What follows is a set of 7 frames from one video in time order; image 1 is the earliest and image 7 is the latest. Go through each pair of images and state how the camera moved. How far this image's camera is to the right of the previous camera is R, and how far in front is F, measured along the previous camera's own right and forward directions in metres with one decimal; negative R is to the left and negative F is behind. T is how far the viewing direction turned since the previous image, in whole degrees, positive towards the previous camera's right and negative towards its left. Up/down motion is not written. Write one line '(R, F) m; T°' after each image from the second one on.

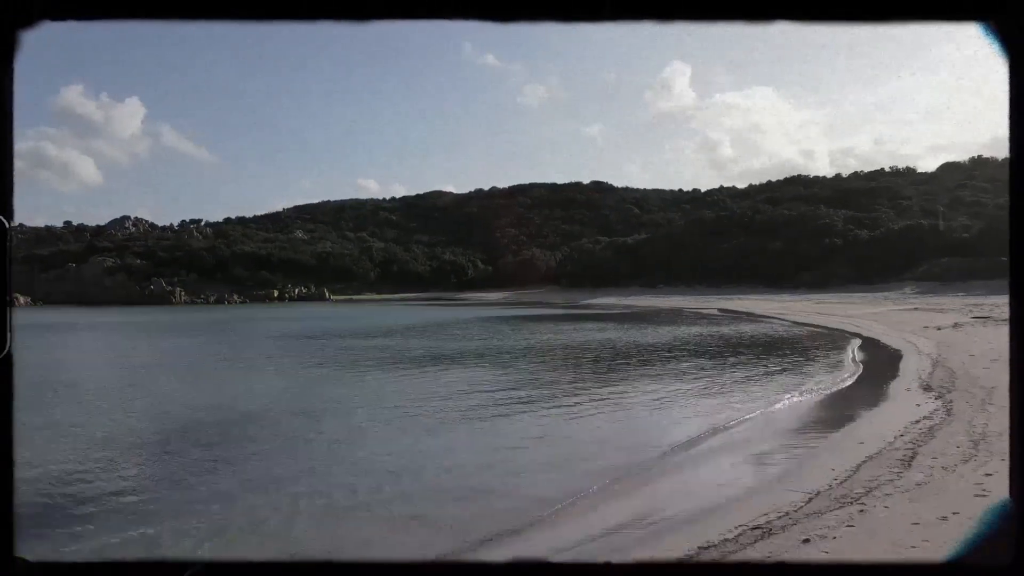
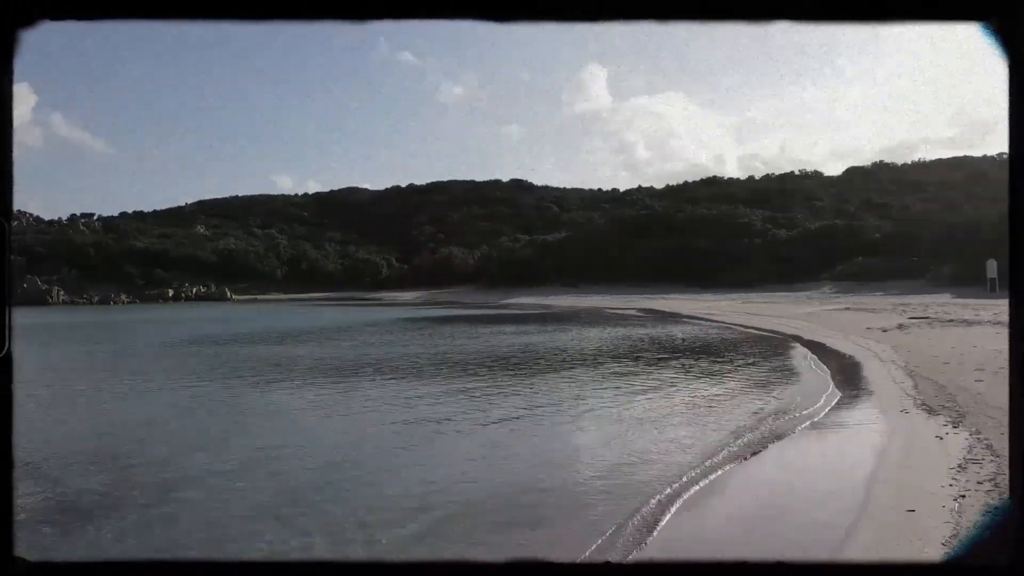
(+0.1, +1.8) m; +6°
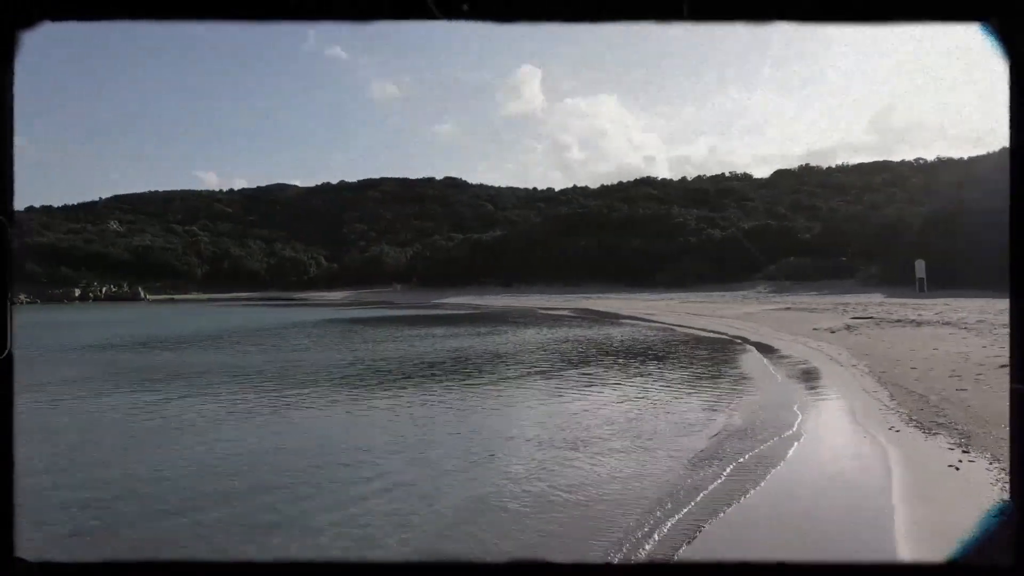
(+0.1, +1.2) m; +5°
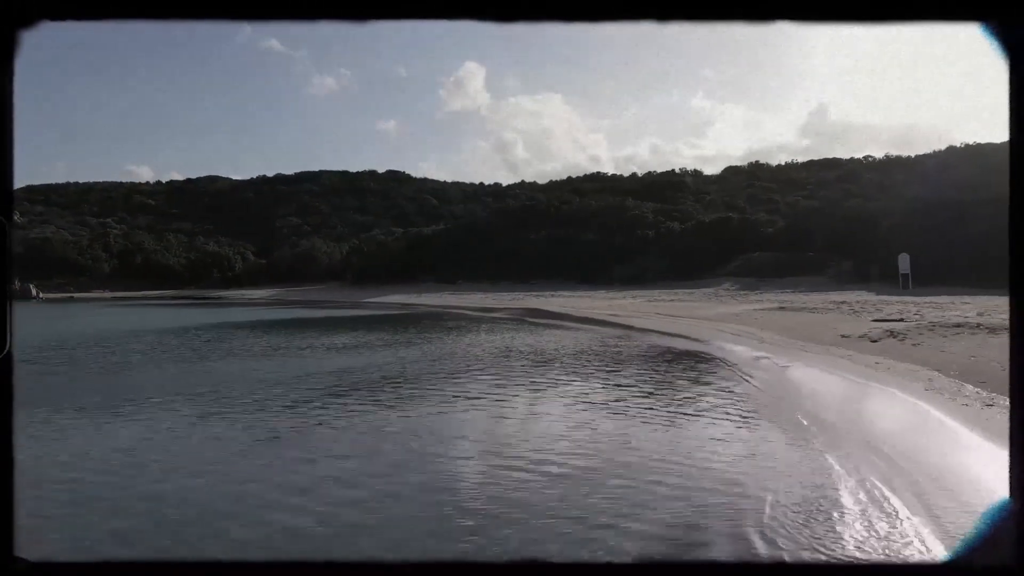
(+0.1, +4.1) m; +4°
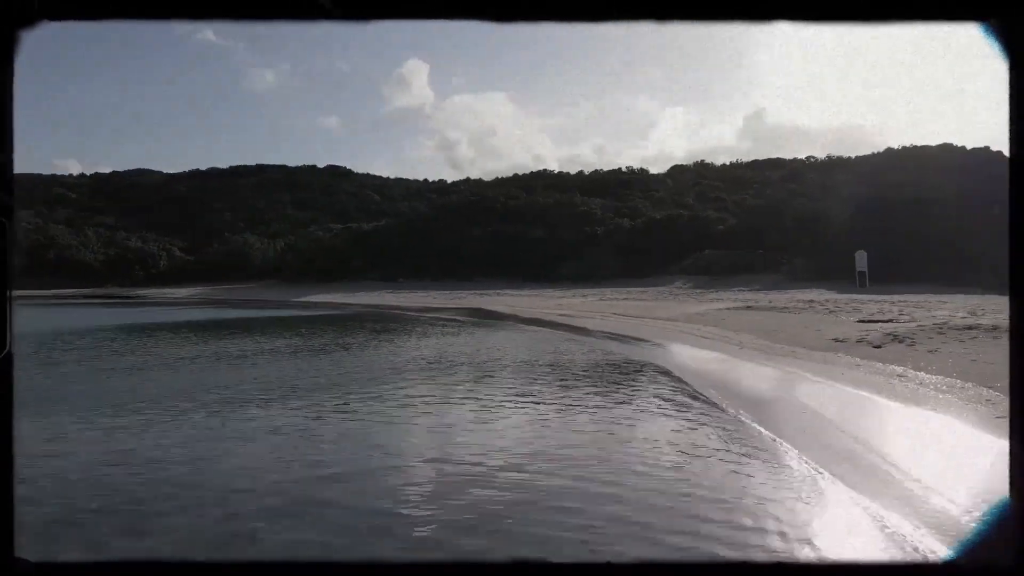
(0.0, +2.0) m; +4°
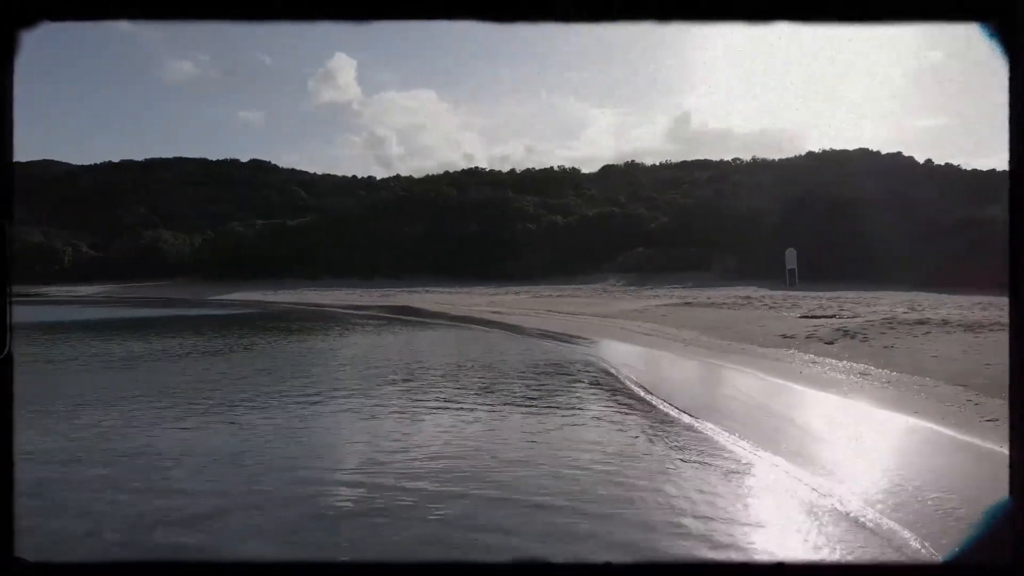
(0.0, +0.9) m; +5°
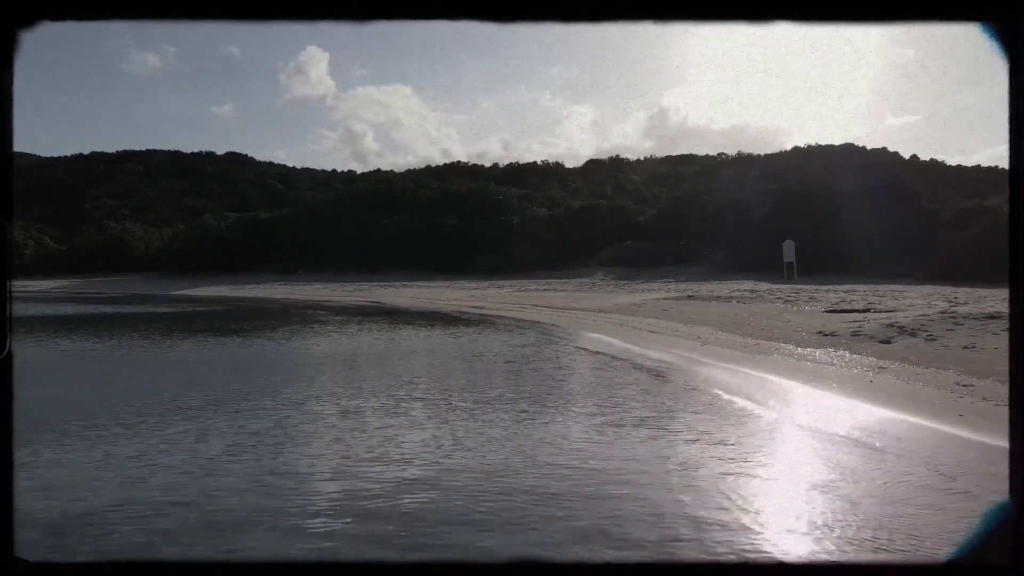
(-0.2, +1.7) m; +1°
